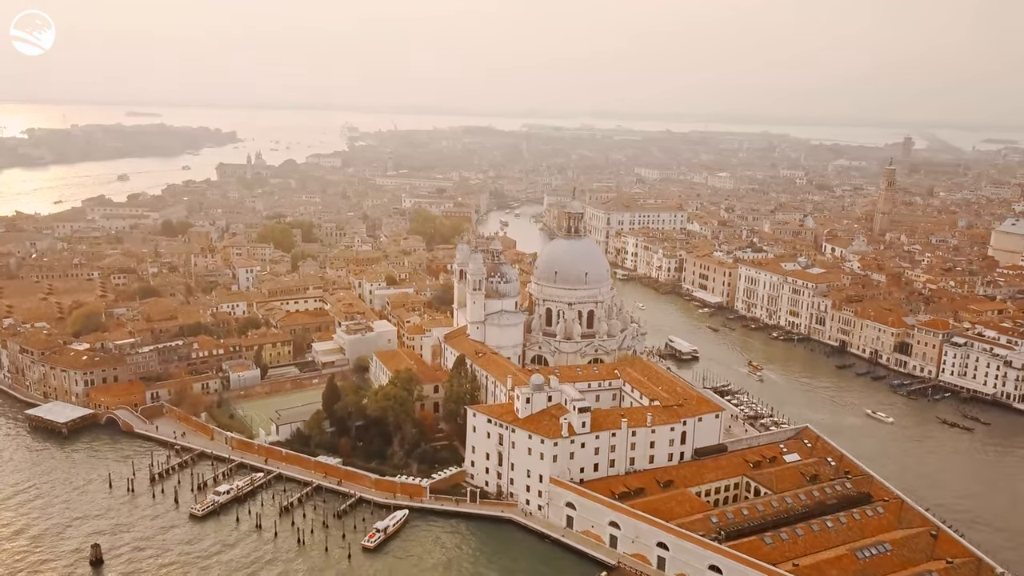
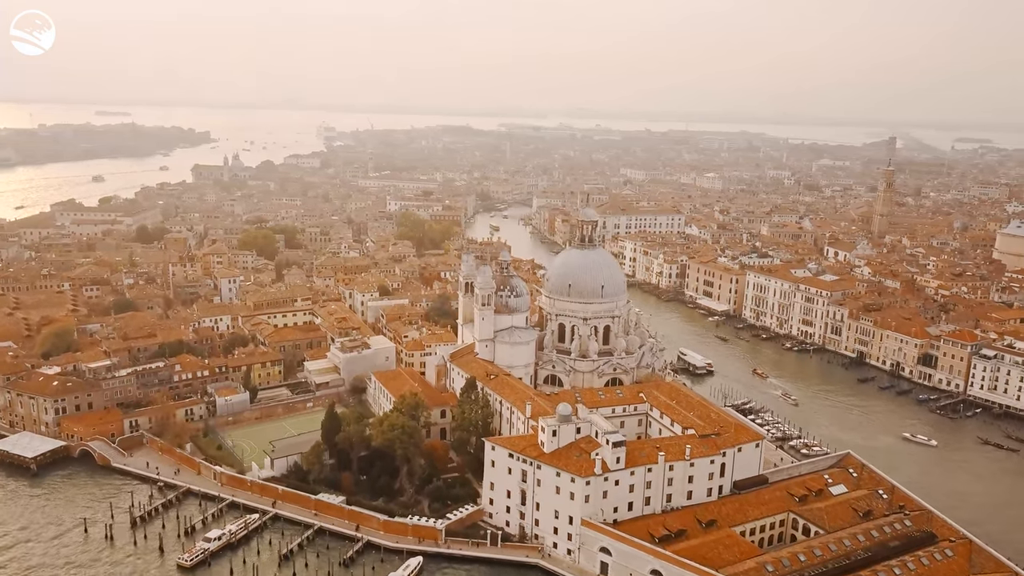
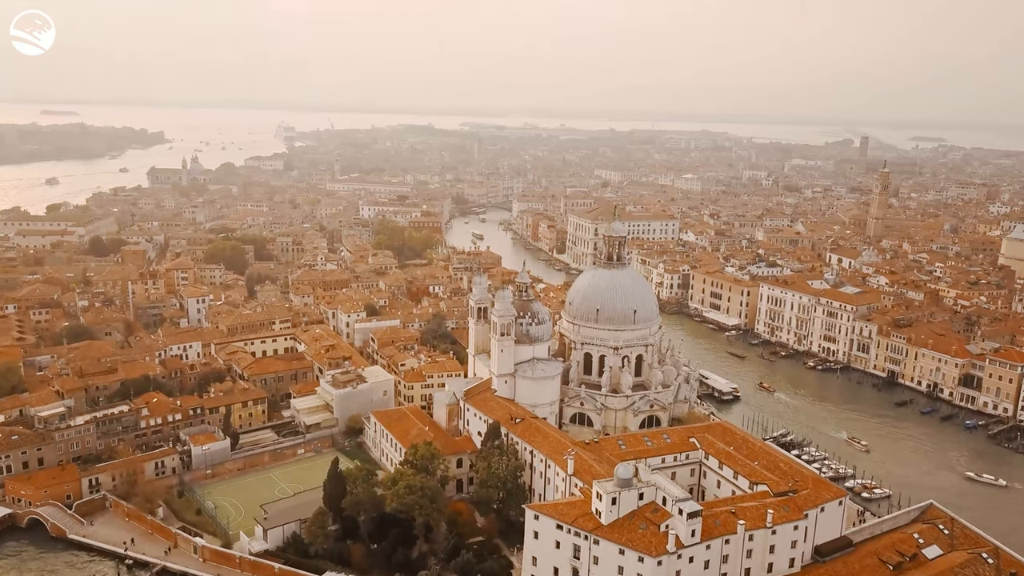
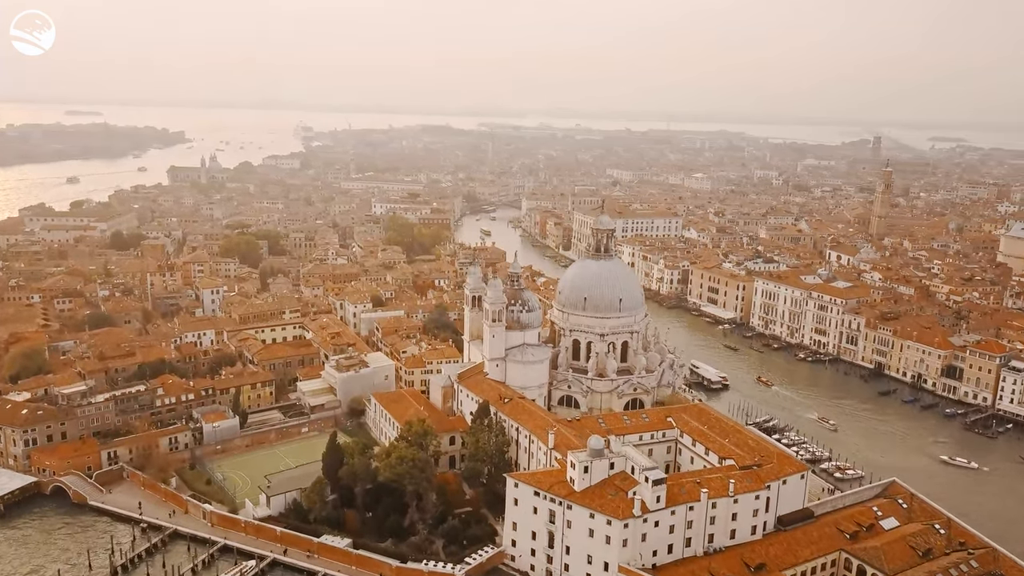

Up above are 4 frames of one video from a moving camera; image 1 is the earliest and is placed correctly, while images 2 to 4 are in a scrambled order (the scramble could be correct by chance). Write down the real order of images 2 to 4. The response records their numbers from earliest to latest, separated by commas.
2, 4, 3
